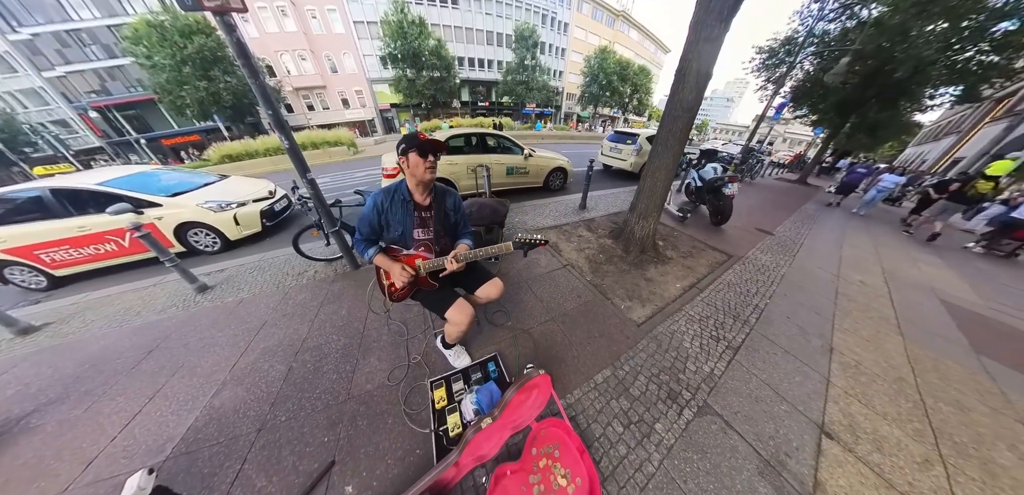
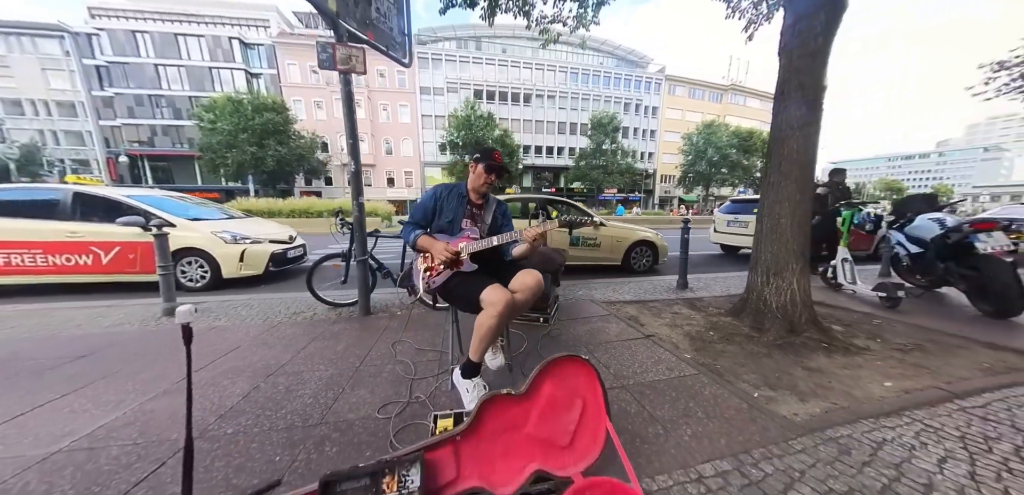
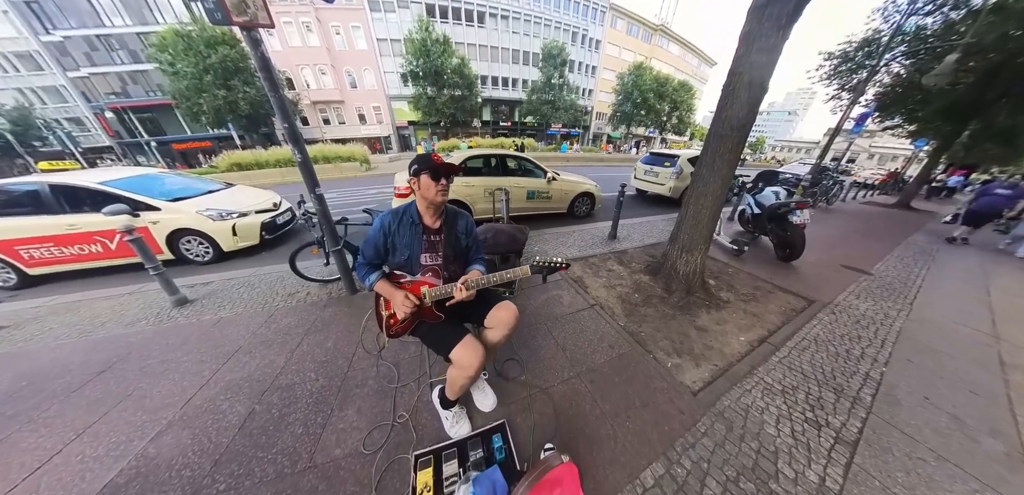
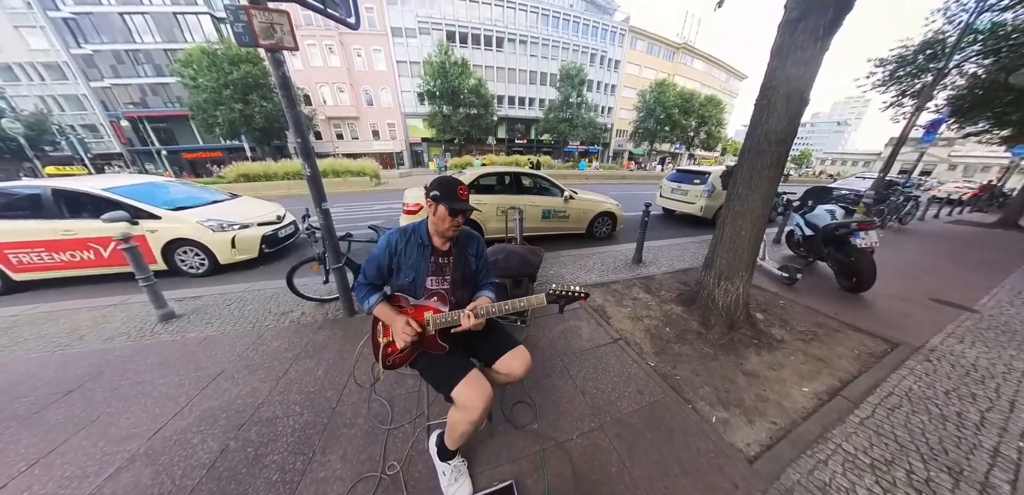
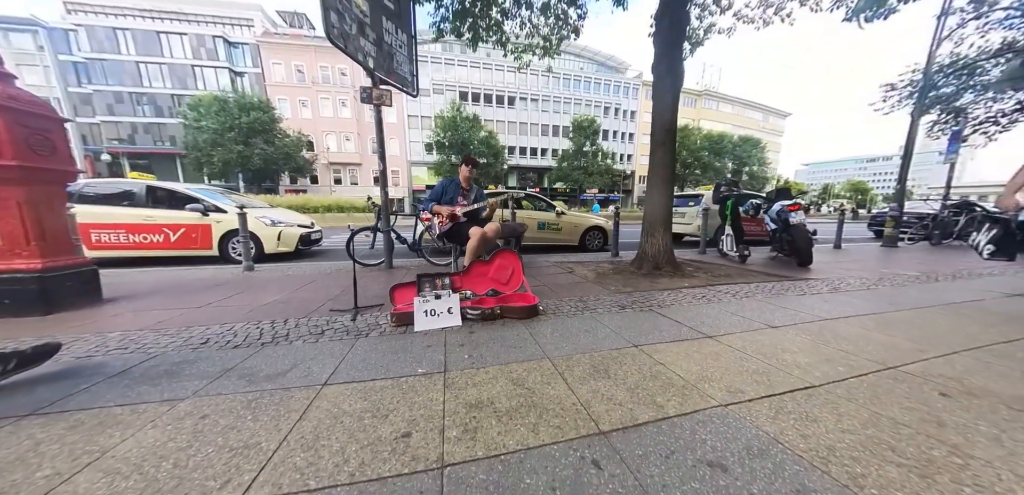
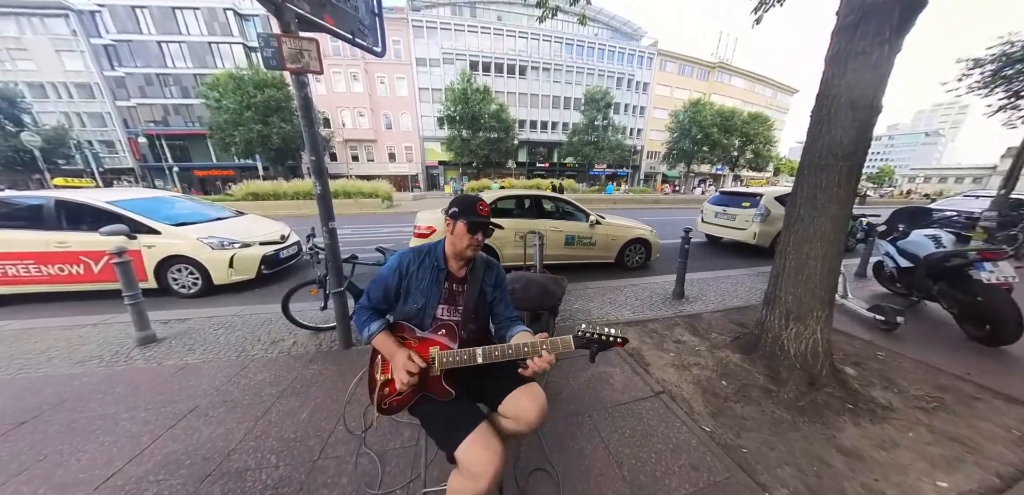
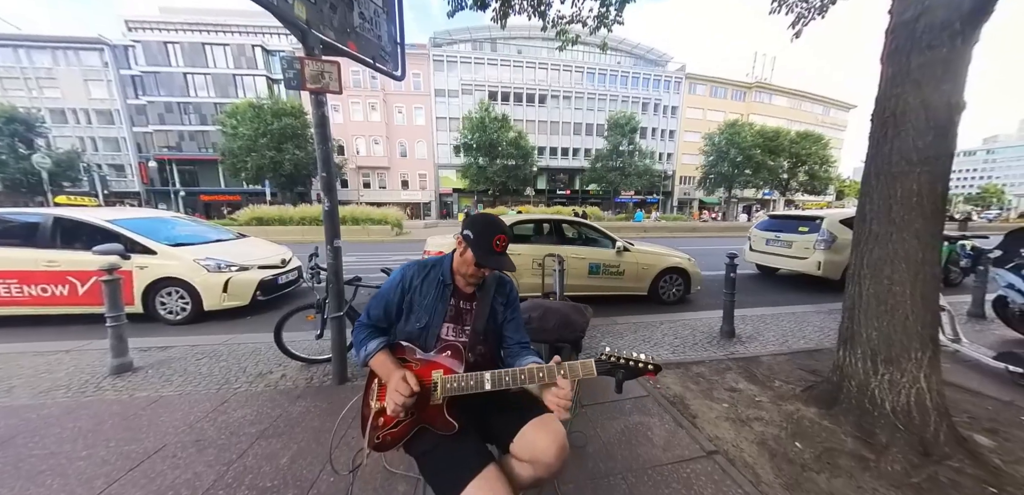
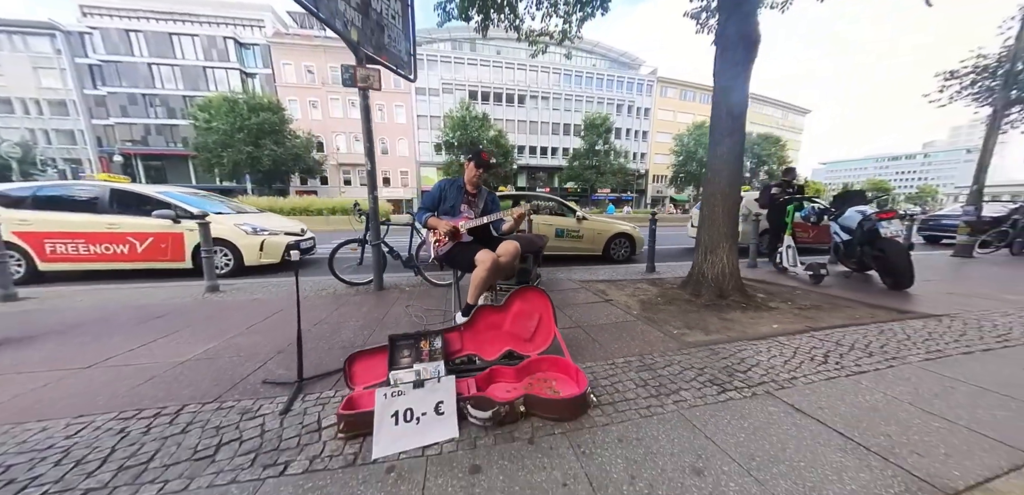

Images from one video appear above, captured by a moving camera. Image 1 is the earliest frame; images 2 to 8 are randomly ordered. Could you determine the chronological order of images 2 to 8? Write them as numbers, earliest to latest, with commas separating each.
3, 4, 6, 7, 2, 8, 5
